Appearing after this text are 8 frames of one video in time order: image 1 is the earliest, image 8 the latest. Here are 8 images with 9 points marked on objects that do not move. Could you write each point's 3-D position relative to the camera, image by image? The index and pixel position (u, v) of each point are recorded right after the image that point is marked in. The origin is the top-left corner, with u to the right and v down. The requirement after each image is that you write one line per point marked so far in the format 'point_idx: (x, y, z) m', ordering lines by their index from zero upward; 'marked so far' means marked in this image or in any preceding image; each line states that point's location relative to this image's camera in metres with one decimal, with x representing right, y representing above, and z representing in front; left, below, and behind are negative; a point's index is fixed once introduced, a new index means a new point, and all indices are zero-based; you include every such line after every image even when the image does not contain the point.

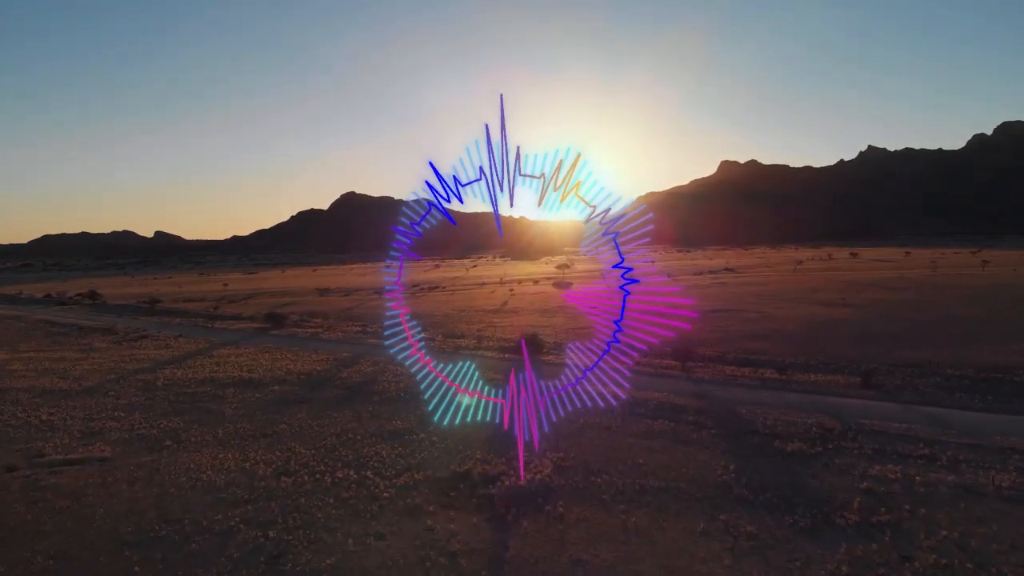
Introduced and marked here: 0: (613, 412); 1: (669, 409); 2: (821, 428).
0: (+1.6, -2.0, +17.1) m
1: (+2.5, -1.9, +17.1) m
2: (+4.6, -2.1, +15.8) m
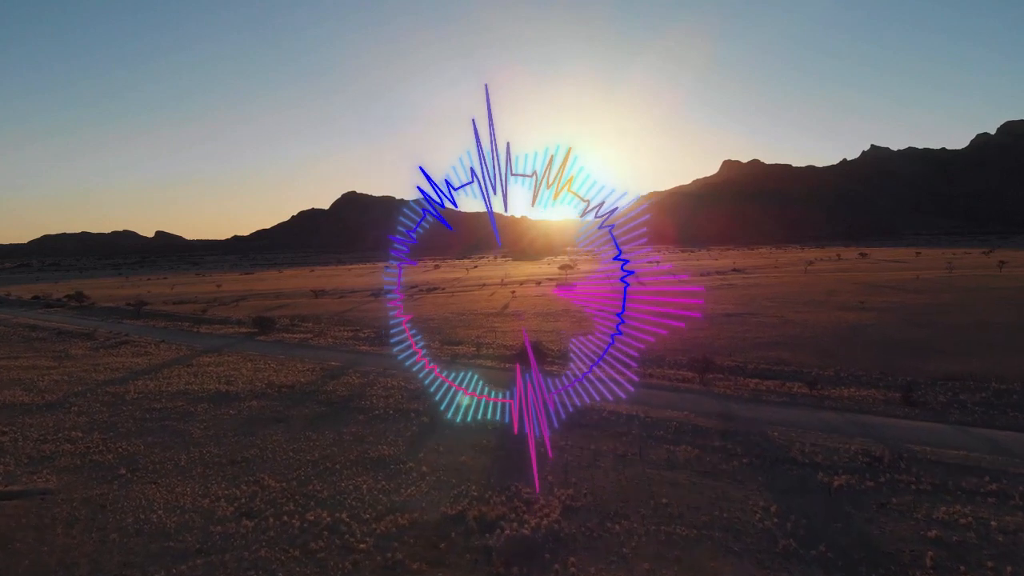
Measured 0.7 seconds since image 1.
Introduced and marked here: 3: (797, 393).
0: (+1.6, -2.1, +15.0) m
1: (+2.5, -2.0, +15.1) m
2: (+4.6, -2.2, +13.8) m
3: (+4.9, -1.8, +18.6) m
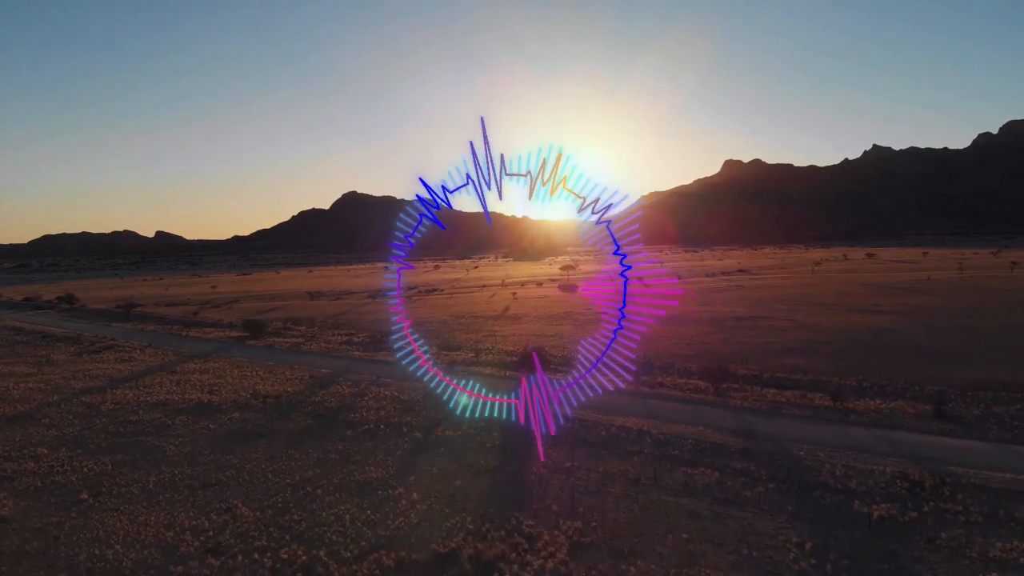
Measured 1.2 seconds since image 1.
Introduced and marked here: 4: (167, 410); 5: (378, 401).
0: (+1.6, -2.1, +13.7) m
1: (+2.6, -2.1, +13.8) m
2: (+4.6, -2.2, +12.4) m
3: (+5.0, -1.9, +17.3) m
4: (-6.3, -2.3, +19.6) m
5: (-2.4, -2.0, +18.9) m
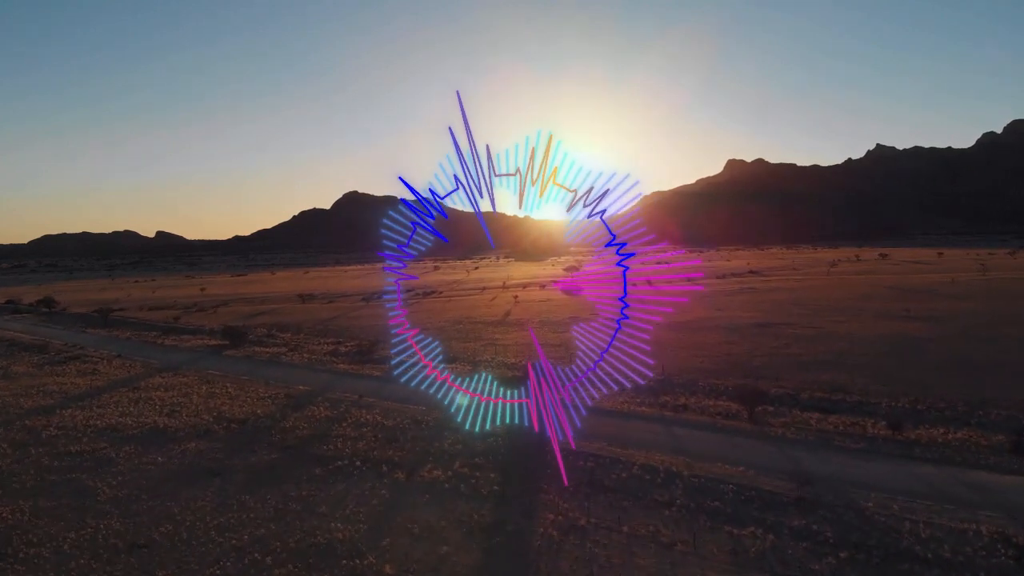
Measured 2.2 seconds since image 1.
0: (+1.6, -2.3, +11.1) m
1: (+2.6, -2.2, +11.2) m
2: (+4.6, -2.4, +9.8) m
3: (+5.0, -2.0, +14.7) m
4: (-6.3, -2.4, +17.0) m
5: (-2.4, -2.1, +16.3) m
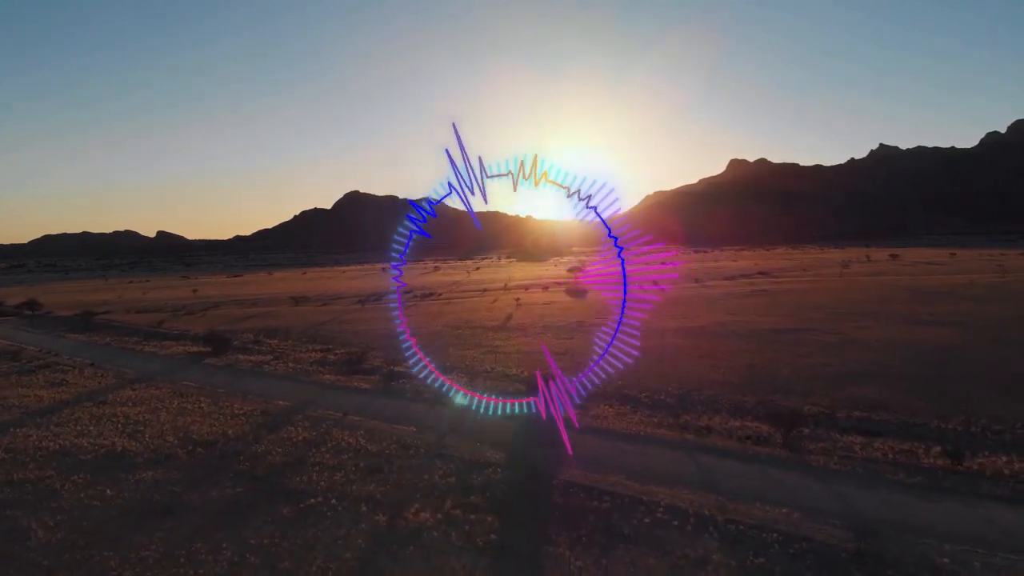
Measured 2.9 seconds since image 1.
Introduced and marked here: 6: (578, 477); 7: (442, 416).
0: (+1.6, -2.4, +9.1) m
1: (+2.6, -2.3, +9.2) m
2: (+4.6, -2.5, +7.9) m
3: (+5.0, -2.1, +12.7) m
4: (-6.3, -2.5, +15.1) m
5: (-2.3, -2.2, +14.4) m
6: (+0.7, -2.2, +12.3) m
7: (-1.1, -2.0, +16.8) m
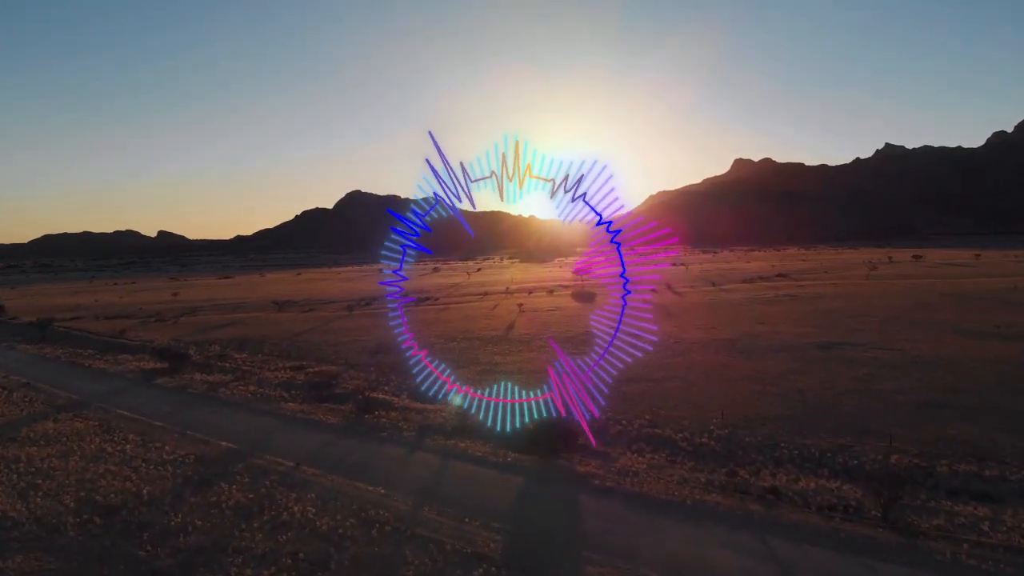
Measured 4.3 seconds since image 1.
0: (+1.6, -2.5, +5.3) m
1: (+2.6, -2.5, +5.4) m
2: (+4.6, -2.6, +4.0) m
3: (+5.0, -2.3, +8.9) m
4: (-6.3, -2.6, +11.2) m
5: (-2.3, -2.4, +10.6) m
6: (+0.7, -2.4, +8.5) m
7: (-1.1, -2.2, +13.0) m
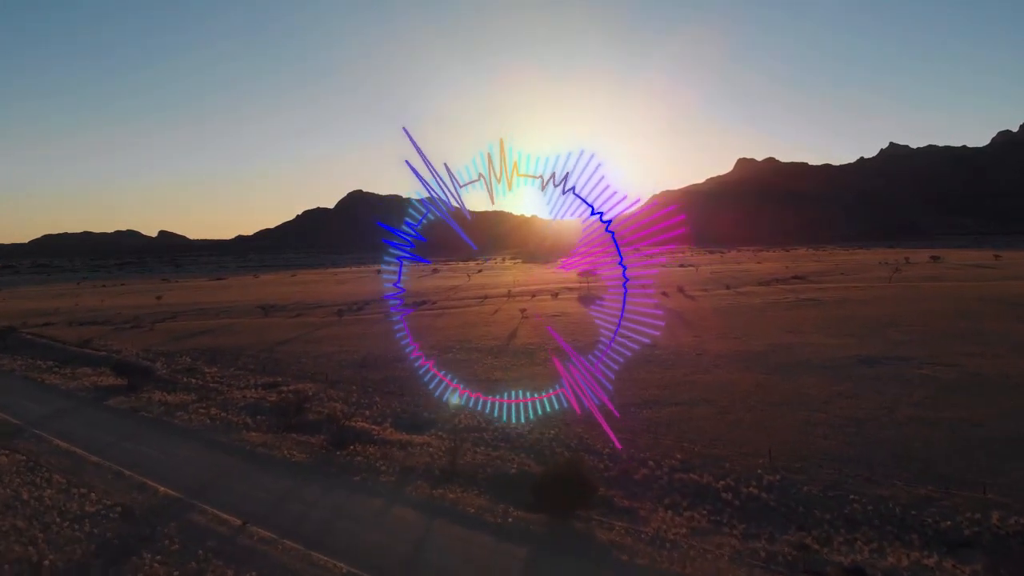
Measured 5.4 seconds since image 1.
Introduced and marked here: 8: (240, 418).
0: (+1.6, -2.7, +2.5) m
1: (+2.6, -2.6, +2.6) m
2: (+4.6, -2.8, +1.2) m
3: (+5.0, -2.4, +6.1) m
4: (-6.3, -2.8, +8.5) m
5: (-2.3, -2.5, +7.8) m
6: (+0.8, -2.5, +5.7) m
7: (-1.1, -2.3, +10.2) m
8: (-4.4, -2.1, +17.6) m
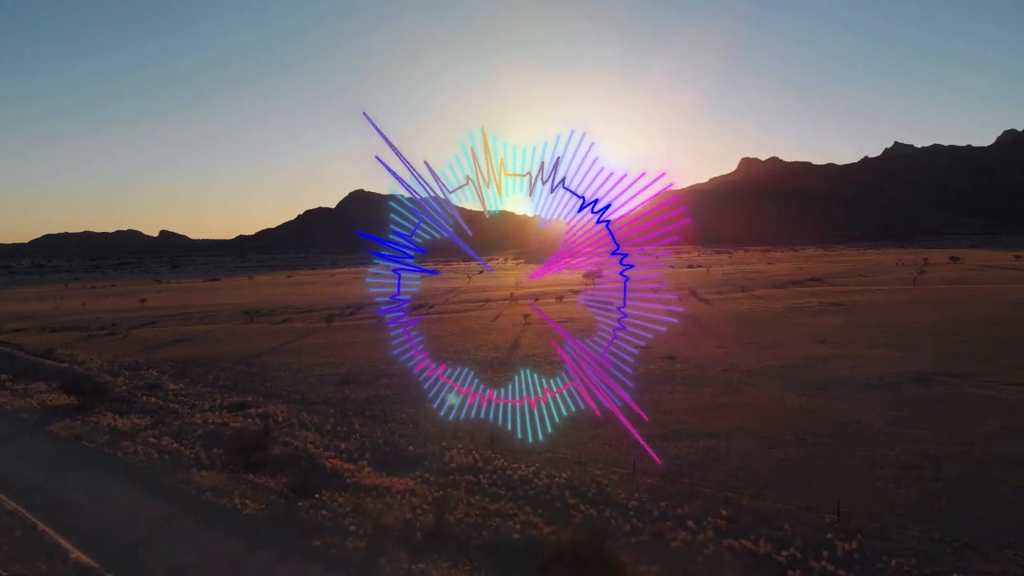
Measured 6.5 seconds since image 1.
0: (+1.6, -2.8, -0.1) m
1: (+2.6, -2.8, 0.0) m
2: (+4.6, -2.9, -1.4) m
3: (+5.0, -2.6, +3.5) m
4: (-6.3, -2.9, +5.9) m
5: (-2.3, -2.7, +5.2) m
6: (+0.8, -2.6, +3.1) m
7: (-1.1, -2.5, +7.6) m
8: (-4.3, -2.2, +15.0) m
